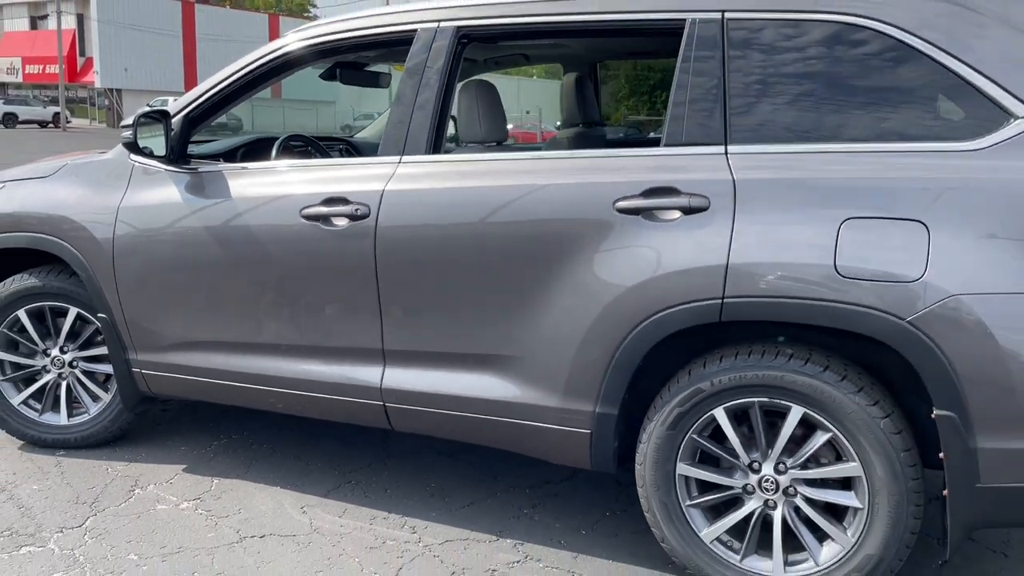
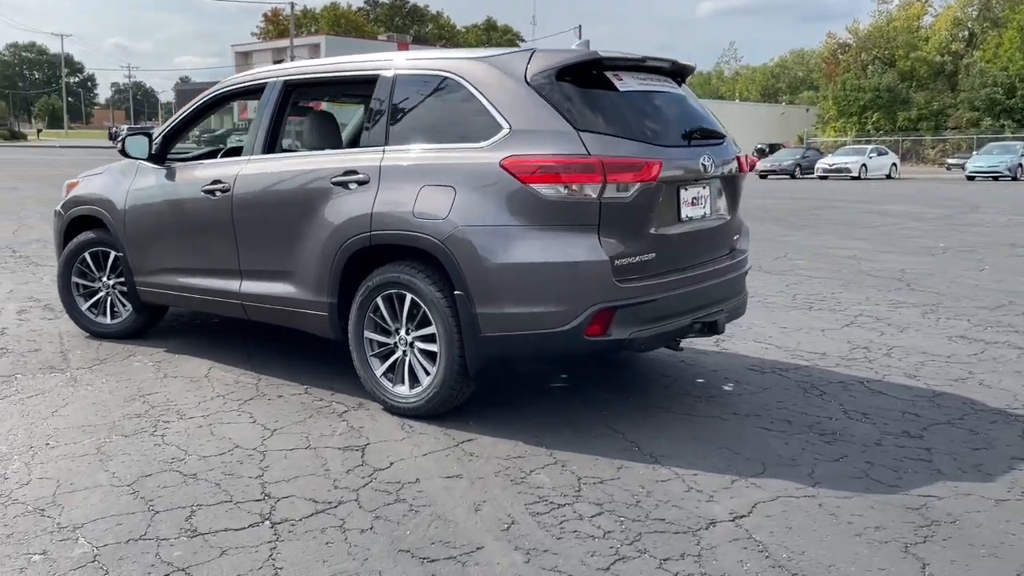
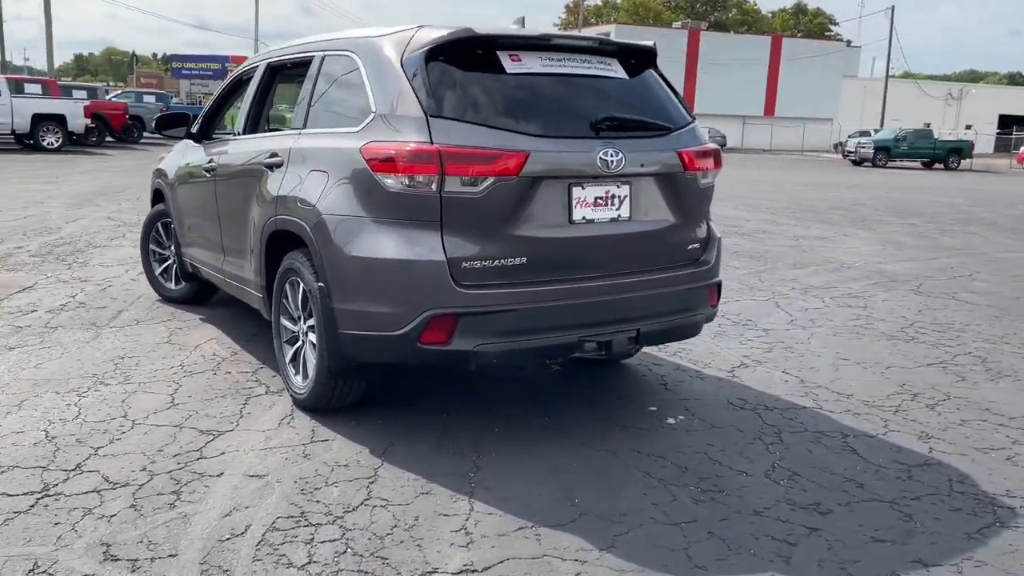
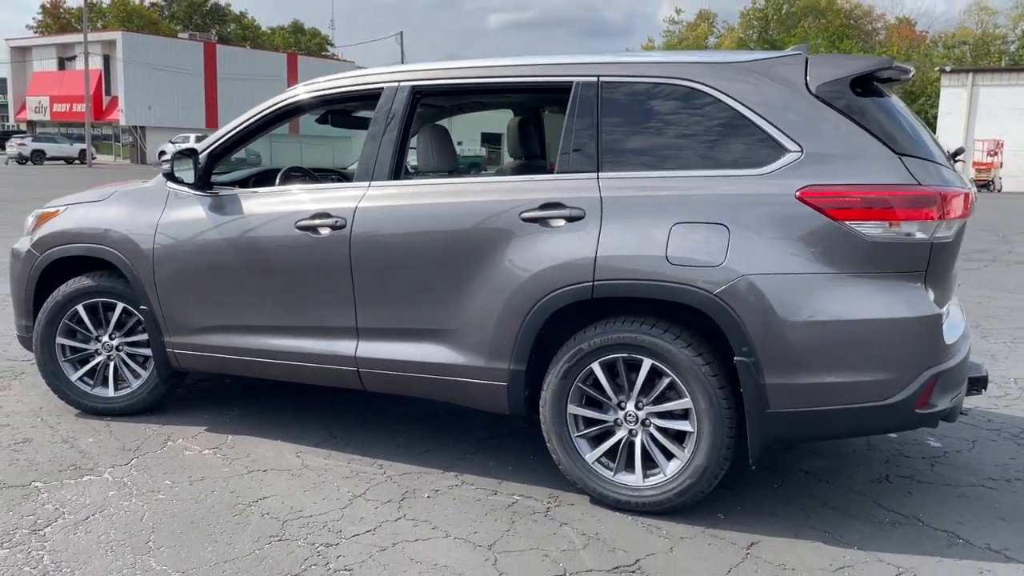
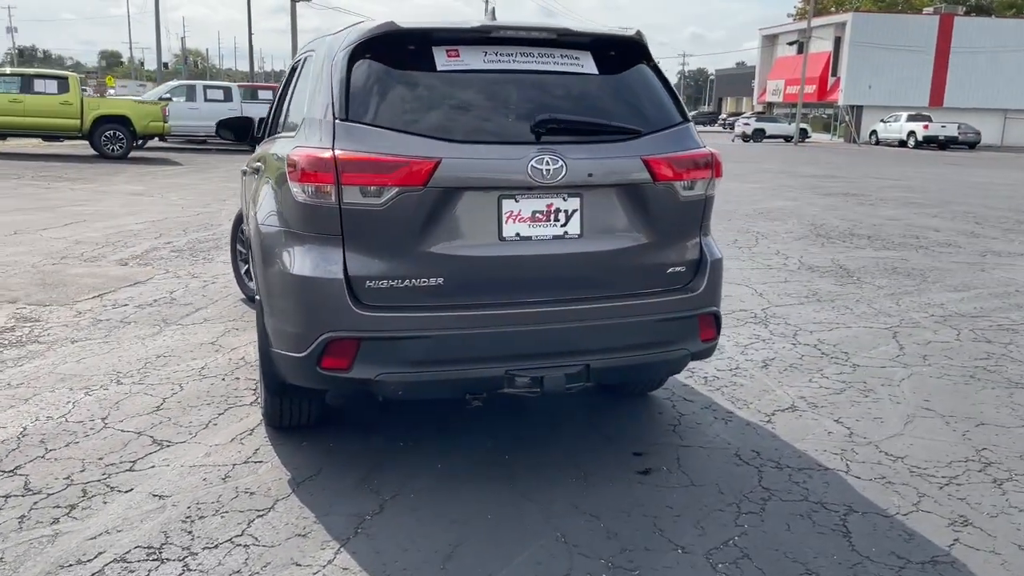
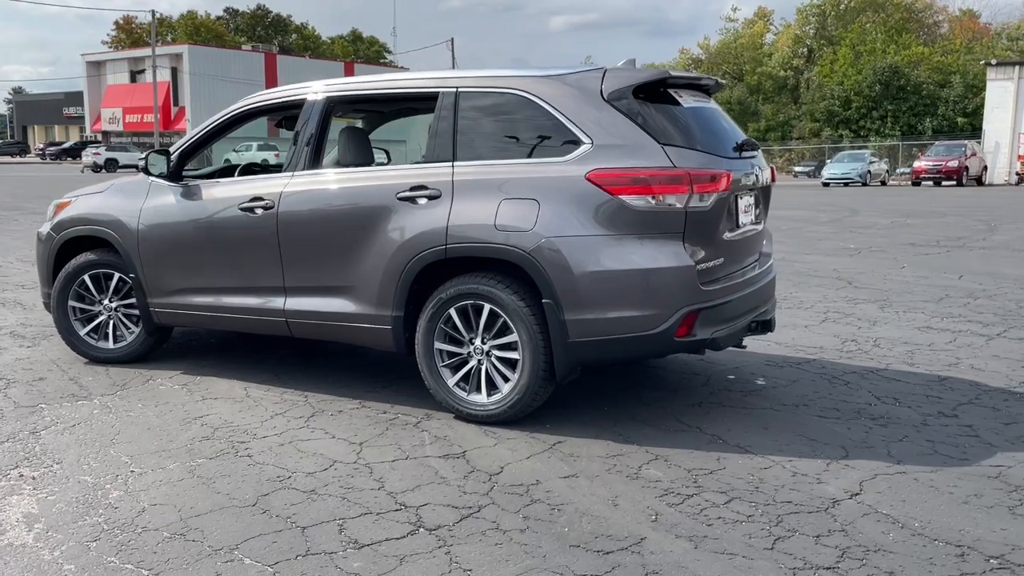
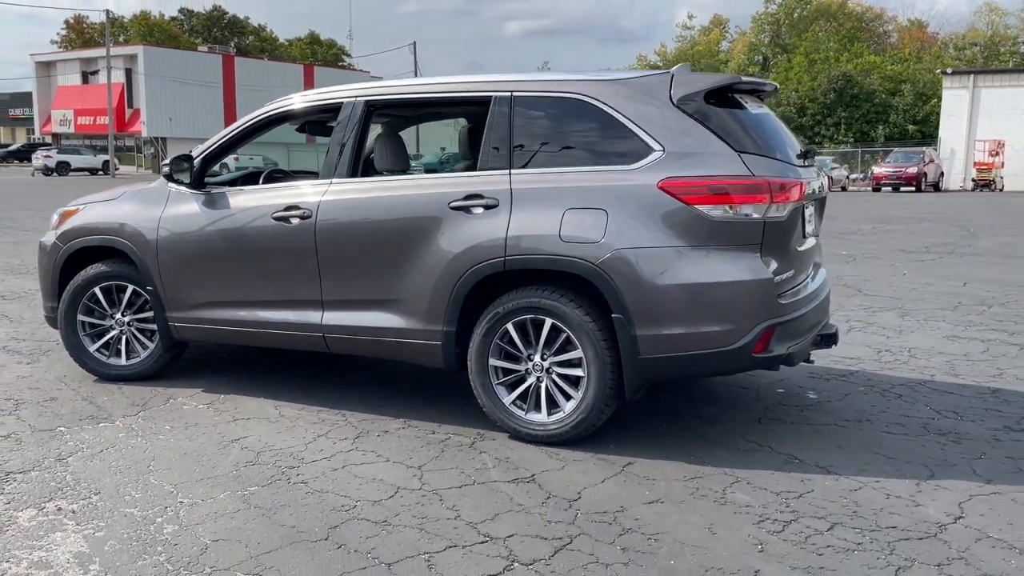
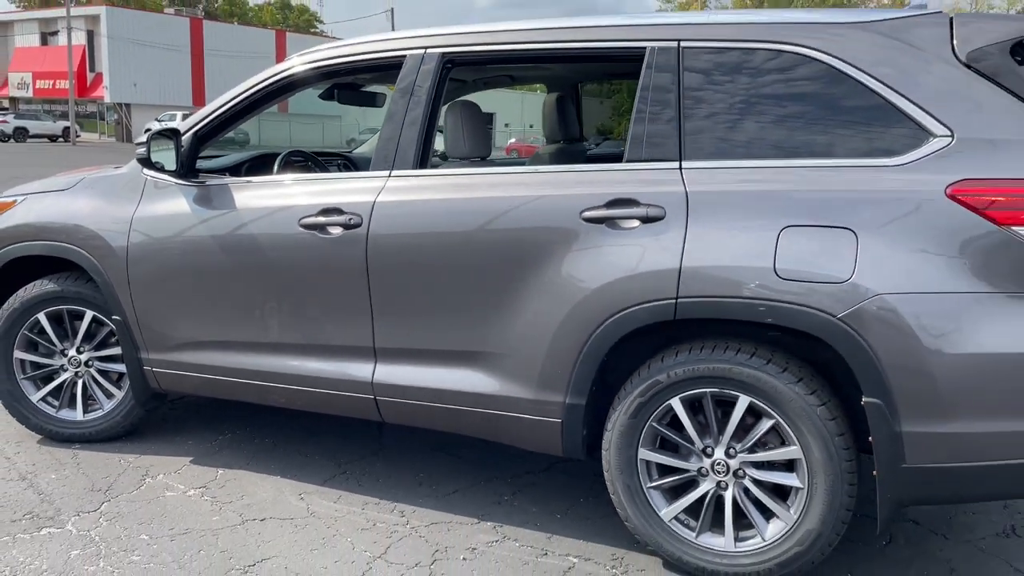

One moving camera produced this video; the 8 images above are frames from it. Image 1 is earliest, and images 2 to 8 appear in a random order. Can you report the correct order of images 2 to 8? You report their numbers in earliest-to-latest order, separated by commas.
8, 4, 7, 6, 2, 3, 5
